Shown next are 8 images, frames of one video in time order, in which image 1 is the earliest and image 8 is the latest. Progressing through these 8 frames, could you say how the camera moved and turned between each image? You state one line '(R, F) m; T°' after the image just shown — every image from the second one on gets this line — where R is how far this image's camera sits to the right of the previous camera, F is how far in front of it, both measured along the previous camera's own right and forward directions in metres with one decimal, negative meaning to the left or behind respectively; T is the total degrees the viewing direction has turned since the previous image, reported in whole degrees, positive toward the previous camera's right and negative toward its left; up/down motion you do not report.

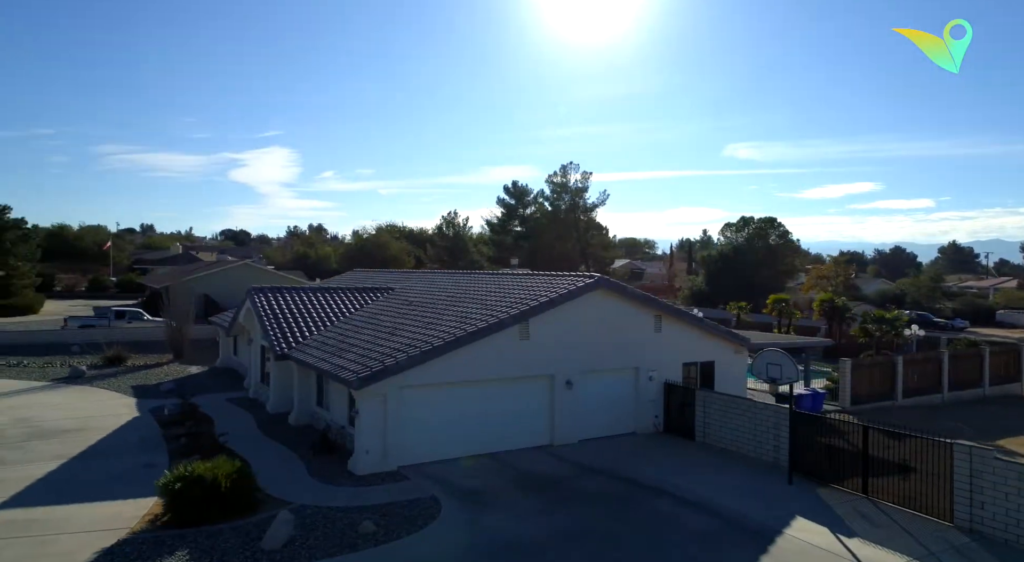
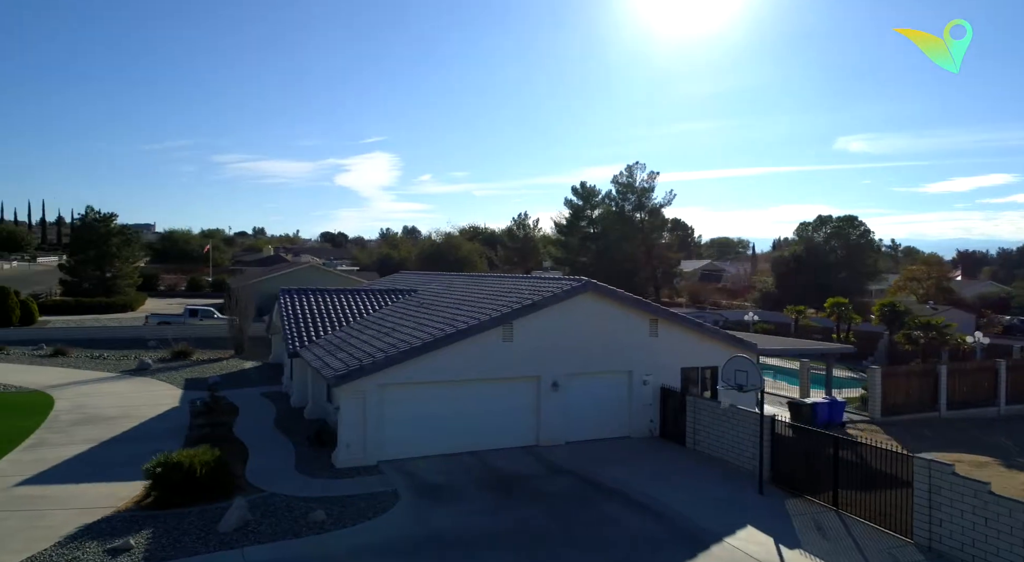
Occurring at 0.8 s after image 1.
(+2.0, -0.1) m; -7°
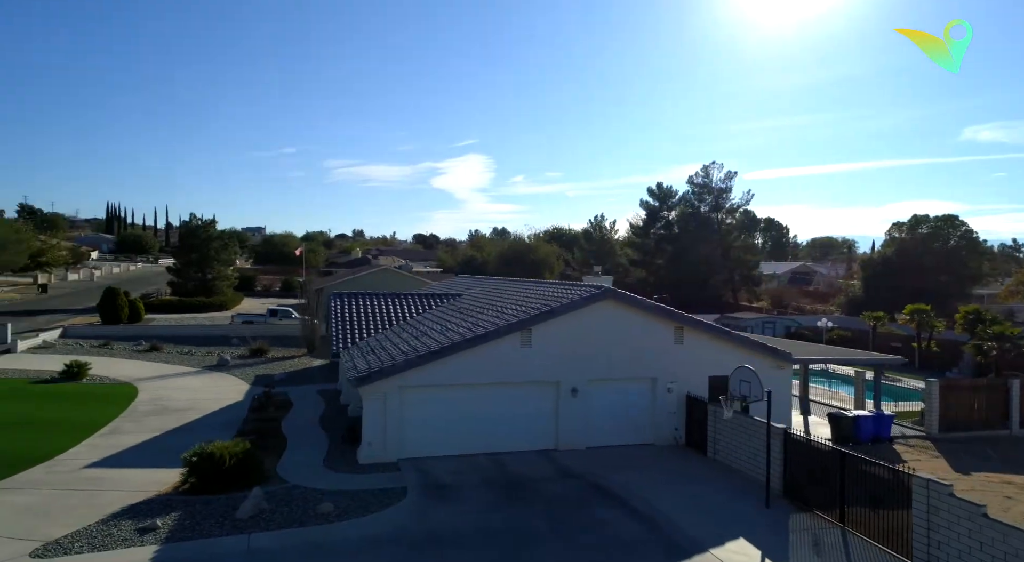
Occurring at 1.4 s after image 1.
(+1.4, -0.2) m; -8°
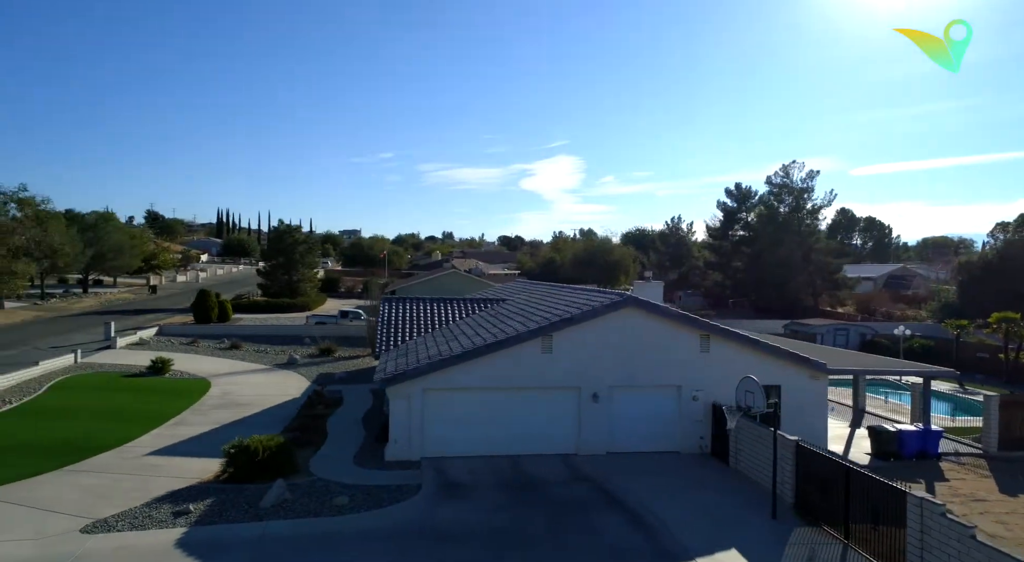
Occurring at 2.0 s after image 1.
(+1.3, -0.3) m; -7°
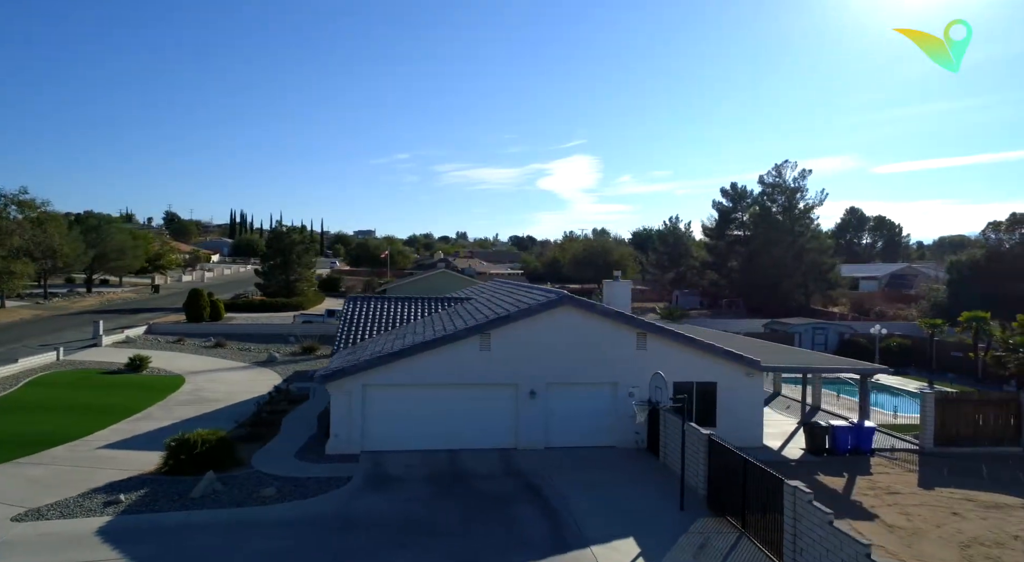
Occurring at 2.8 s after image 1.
(+1.5, -0.3) m; -1°
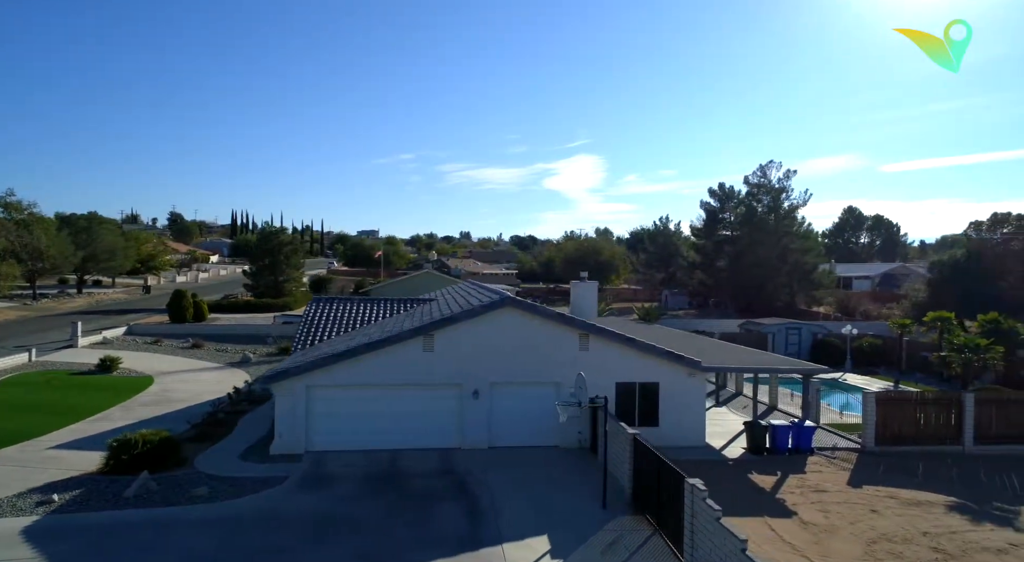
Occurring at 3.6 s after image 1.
(+1.2, -0.2) m; 0°
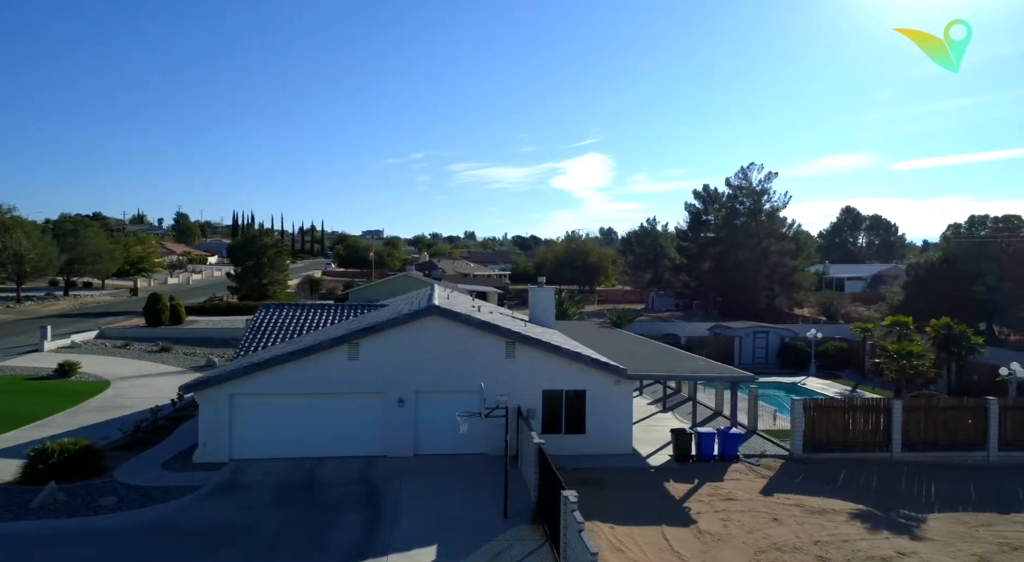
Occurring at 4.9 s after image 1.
(+1.6, -0.1) m; 0°
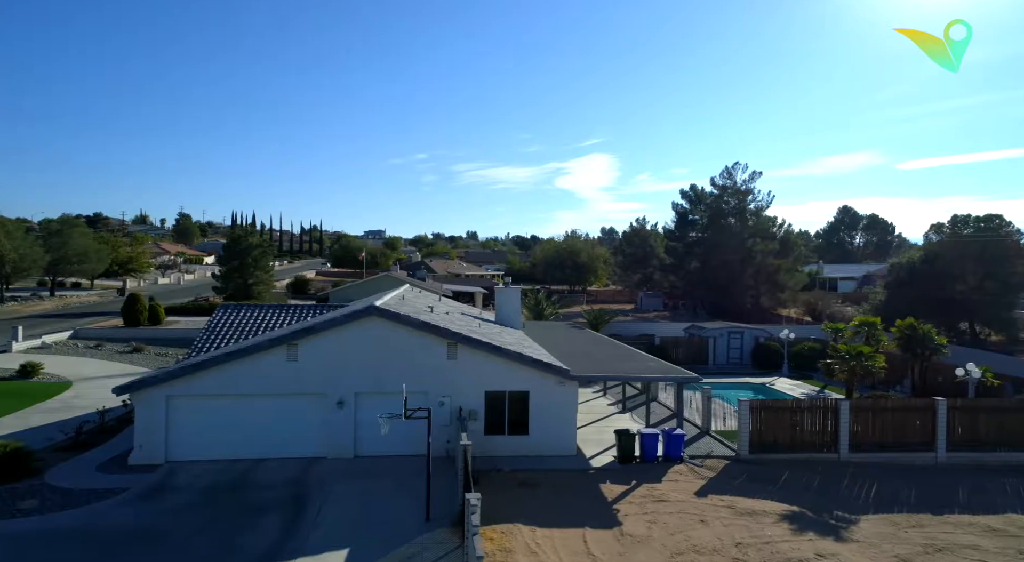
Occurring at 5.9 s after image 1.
(+1.2, +0.1) m; 0°
